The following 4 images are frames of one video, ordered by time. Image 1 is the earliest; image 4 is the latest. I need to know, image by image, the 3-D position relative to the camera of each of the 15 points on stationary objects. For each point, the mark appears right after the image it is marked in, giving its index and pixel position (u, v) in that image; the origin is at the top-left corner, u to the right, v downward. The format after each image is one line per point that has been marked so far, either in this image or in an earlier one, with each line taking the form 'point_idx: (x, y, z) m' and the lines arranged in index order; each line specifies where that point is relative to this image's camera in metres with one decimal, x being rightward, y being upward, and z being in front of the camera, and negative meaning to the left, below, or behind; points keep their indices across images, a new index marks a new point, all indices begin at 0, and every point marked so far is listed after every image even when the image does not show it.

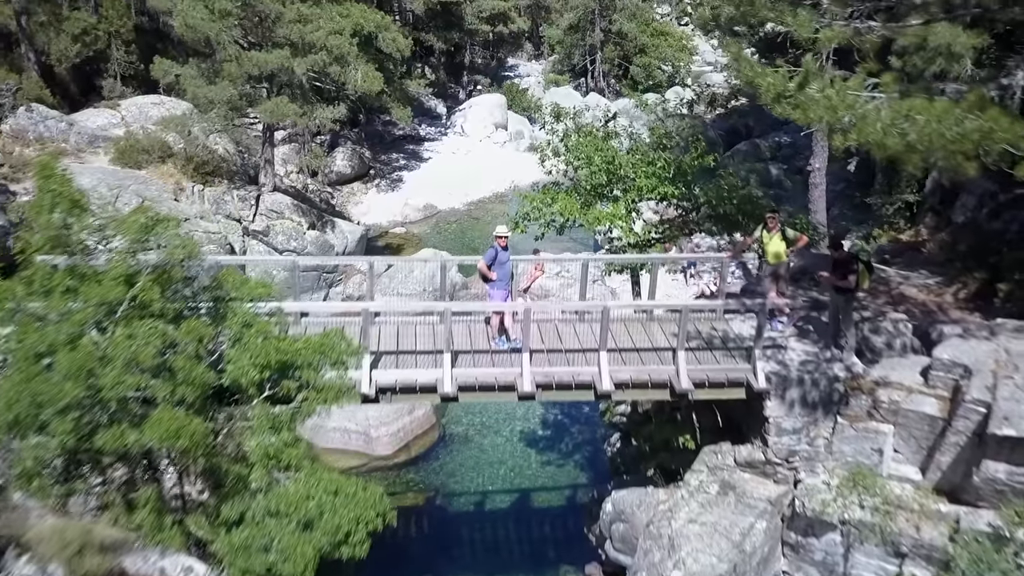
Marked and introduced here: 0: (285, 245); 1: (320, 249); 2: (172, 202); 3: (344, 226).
0: (-4.3, +0.8, +16.2) m
1: (-3.7, +0.7, +16.6) m
2: (-6.1, +1.5, +15.4) m
3: (-3.5, +1.3, +17.6) m
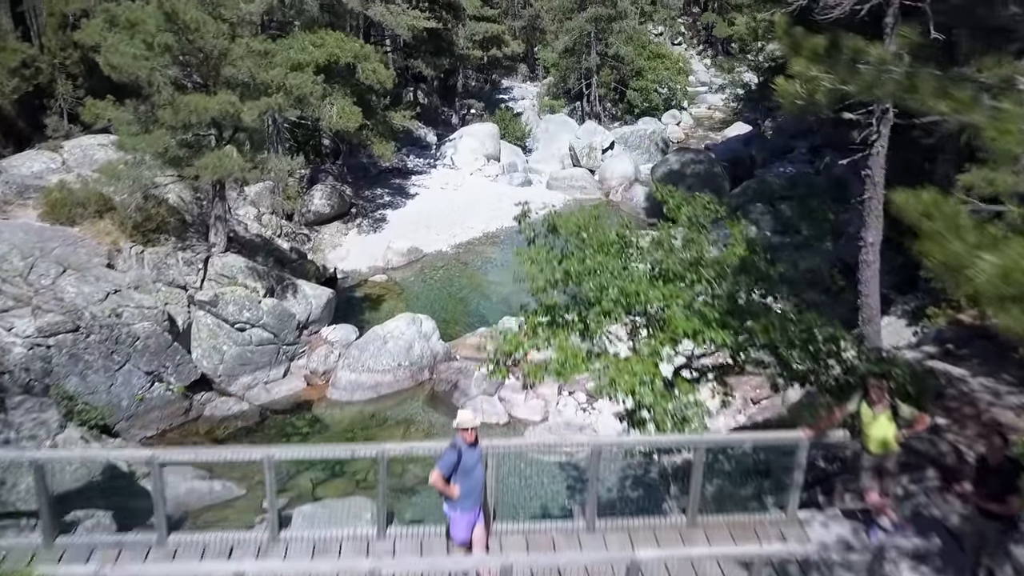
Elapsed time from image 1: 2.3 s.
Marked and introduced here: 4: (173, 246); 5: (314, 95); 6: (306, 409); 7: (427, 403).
0: (-4.5, -0.5, +13.9) m
1: (-3.9, -0.5, +14.3) m
2: (-6.2, +0.3, +13.2) m
3: (-3.7, 0.0, +15.4) m
4: (-5.8, +0.8, +14.7) m
5: (-3.2, +3.2, +14.0) m
6: (-3.3, -1.9, +13.9) m
7: (-1.4, -1.9, +14.3) m
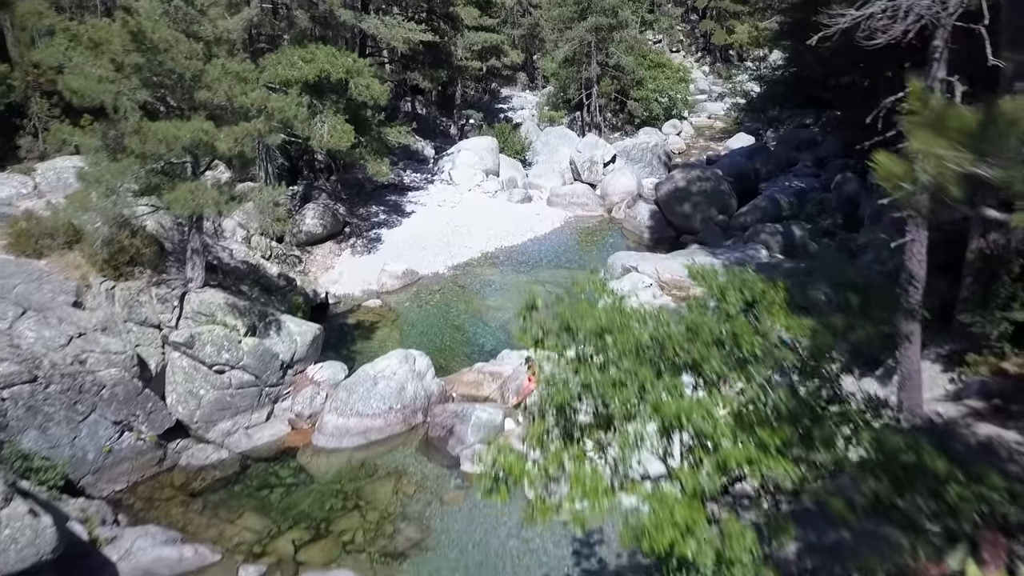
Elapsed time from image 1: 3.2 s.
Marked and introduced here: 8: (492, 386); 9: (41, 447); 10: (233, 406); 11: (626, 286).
0: (-4.5, -1.1, +12.9) m
1: (-3.9, -1.1, +13.3) m
2: (-6.2, -0.3, +12.1) m
3: (-3.7, -0.6, +14.4) m
4: (-5.8, +0.2, +13.7) m
5: (-3.2, +2.6, +13.0) m
6: (-3.3, -2.5, +12.9) m
7: (-1.4, -2.5, +13.2) m
8: (-0.4, -1.7, +15.3) m
9: (-6.0, -2.0, +11.0) m
10: (-4.2, -1.8, +13.0) m
11: (+2.5, 0.0, +18.7) m
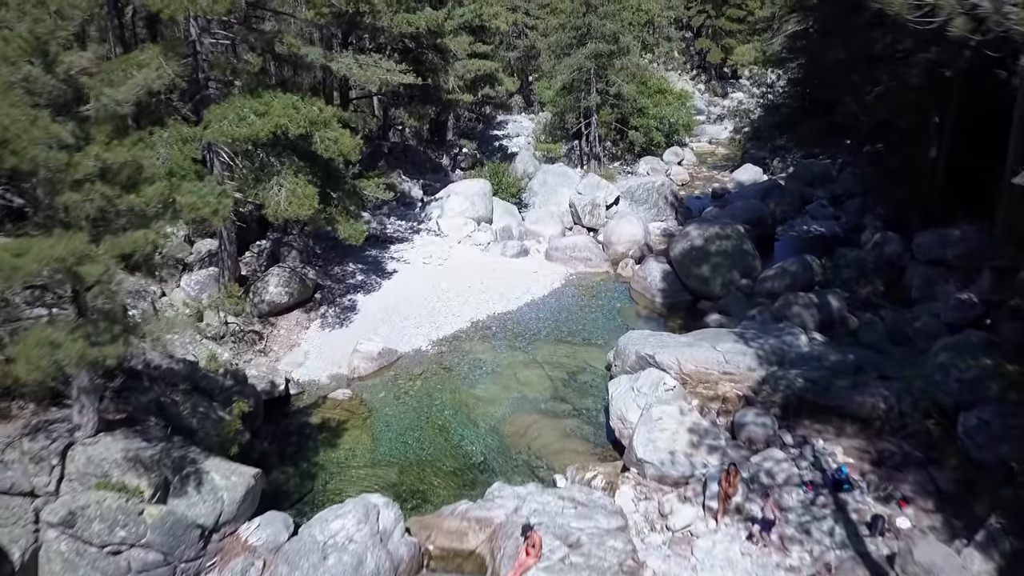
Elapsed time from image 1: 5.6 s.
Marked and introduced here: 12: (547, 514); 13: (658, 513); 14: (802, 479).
0: (-4.5, -2.8, +9.6) m
1: (-4.0, -2.8, +10.0) m
2: (-6.3, -2.0, +8.8) m
3: (-3.7, -2.4, +11.1) m
4: (-5.9, -1.6, +10.4) m
5: (-3.3, +0.8, +9.8) m
6: (-3.4, -4.3, +9.6) m
7: (-1.5, -4.2, +9.9) m
8: (-0.5, -3.5, +12.1) m
9: (-6.1, -3.7, +7.7) m
10: (-4.3, -3.5, +9.8) m
11: (+2.4, -1.8, +15.5) m
12: (+0.5, -3.1, +11.8) m
13: (+2.1, -3.2, +12.3) m
14: (+4.3, -2.8, +12.7) m
